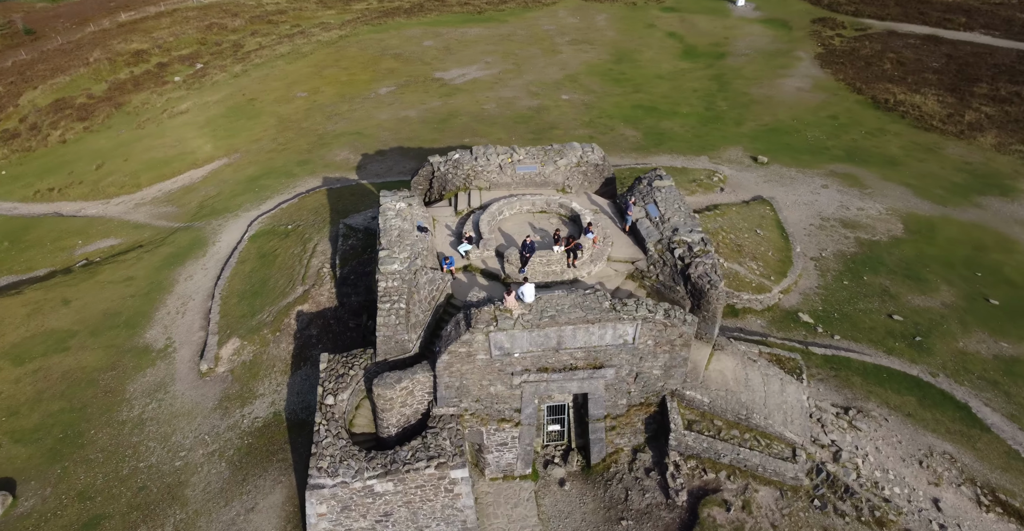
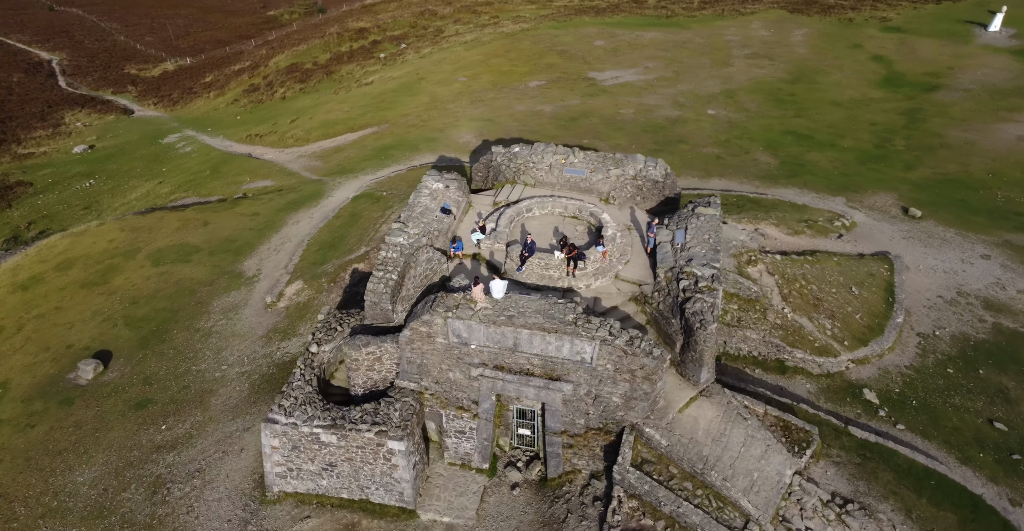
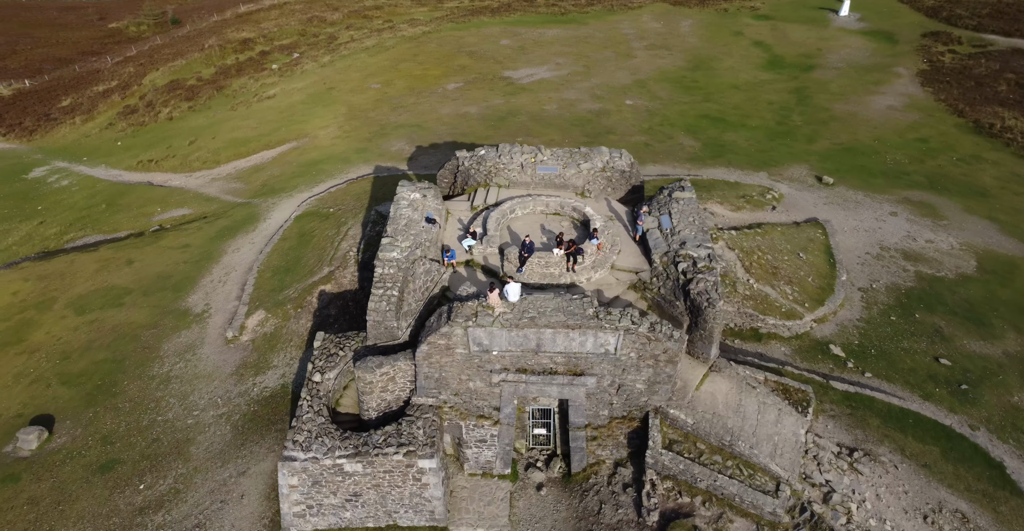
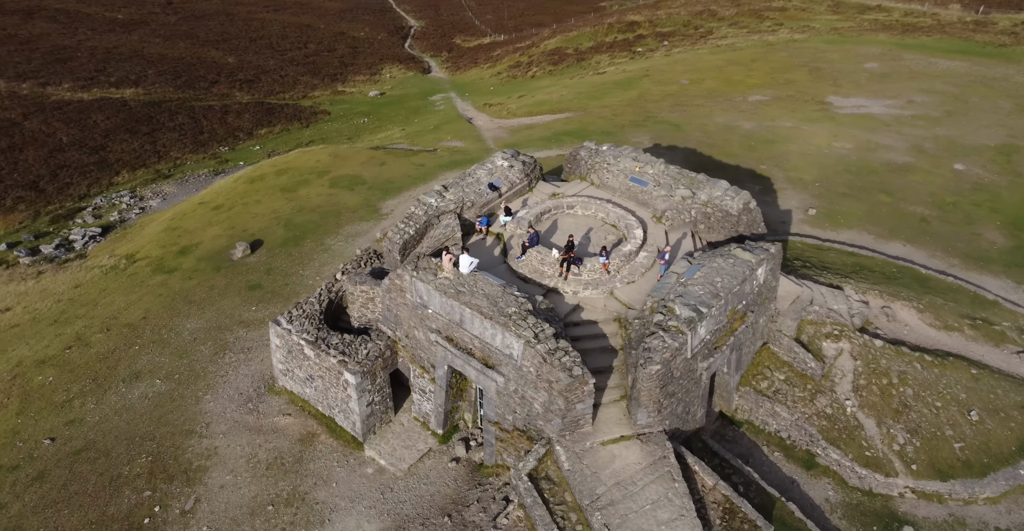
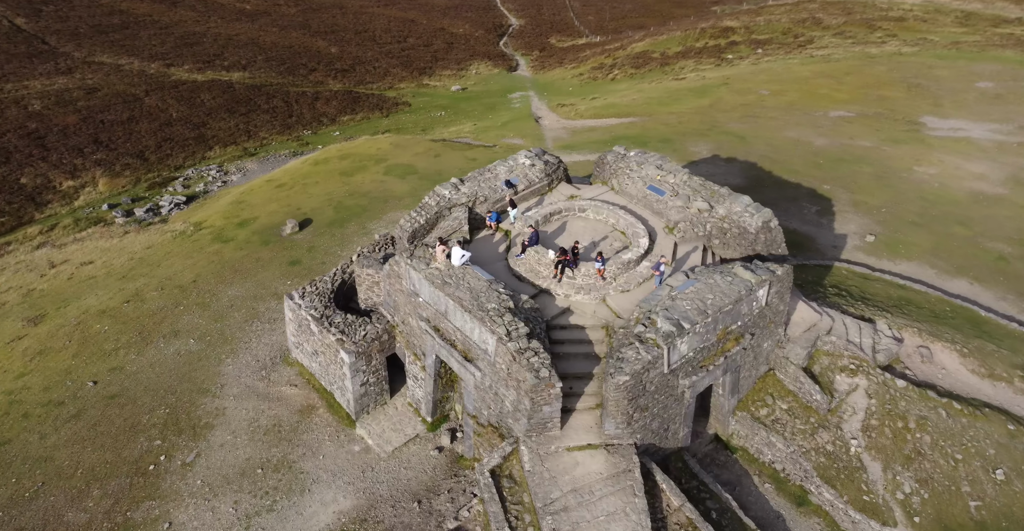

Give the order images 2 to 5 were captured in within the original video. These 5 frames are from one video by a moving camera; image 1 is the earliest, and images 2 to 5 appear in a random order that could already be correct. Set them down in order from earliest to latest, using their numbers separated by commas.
3, 2, 4, 5
